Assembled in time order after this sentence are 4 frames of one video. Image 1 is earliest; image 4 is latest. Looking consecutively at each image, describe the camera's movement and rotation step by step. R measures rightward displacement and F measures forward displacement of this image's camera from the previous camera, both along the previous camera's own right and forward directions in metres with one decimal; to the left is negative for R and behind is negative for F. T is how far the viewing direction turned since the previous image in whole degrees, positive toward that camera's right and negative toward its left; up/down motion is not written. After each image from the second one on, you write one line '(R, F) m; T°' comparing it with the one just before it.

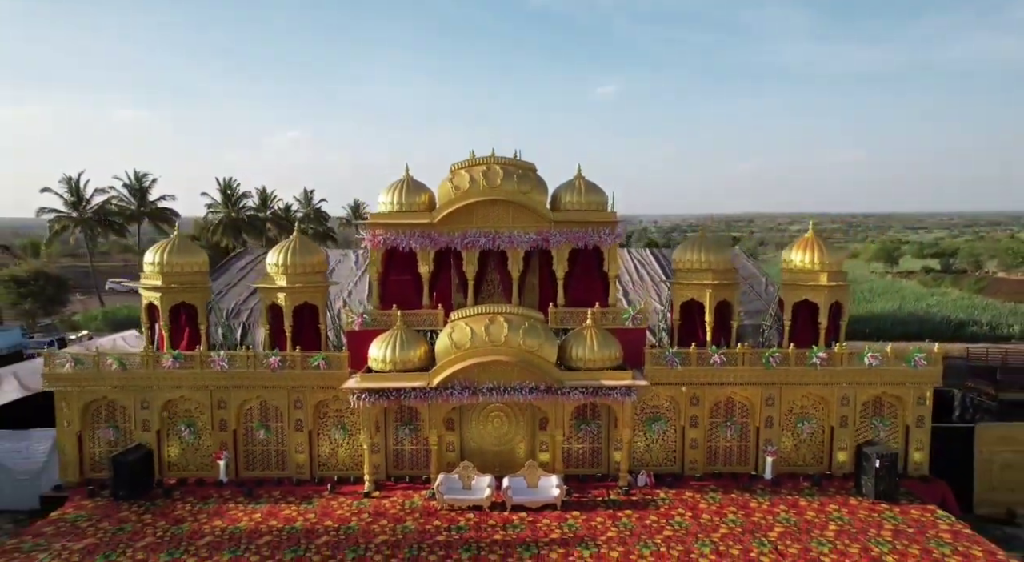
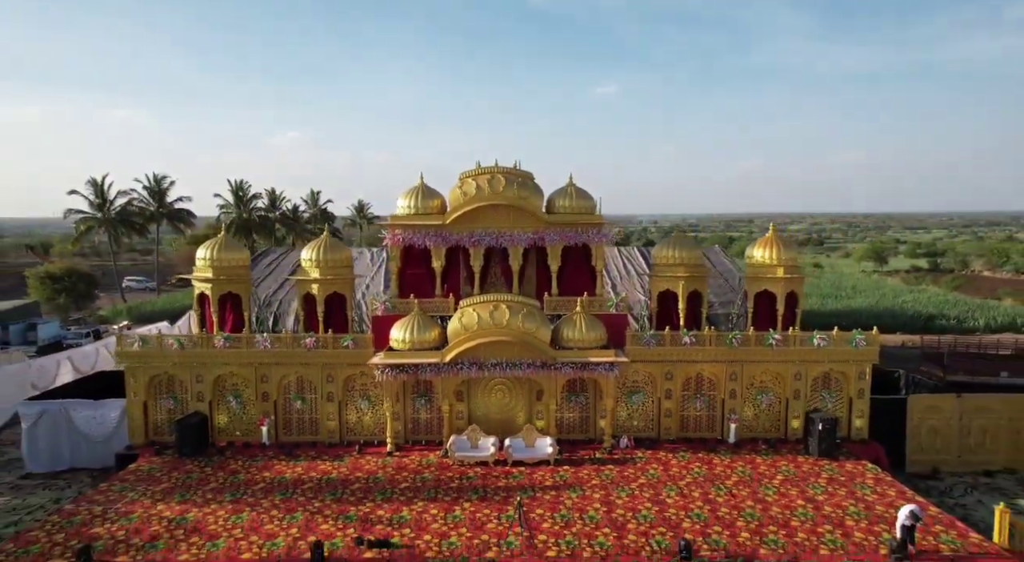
(0.0, -2.5) m; 0°
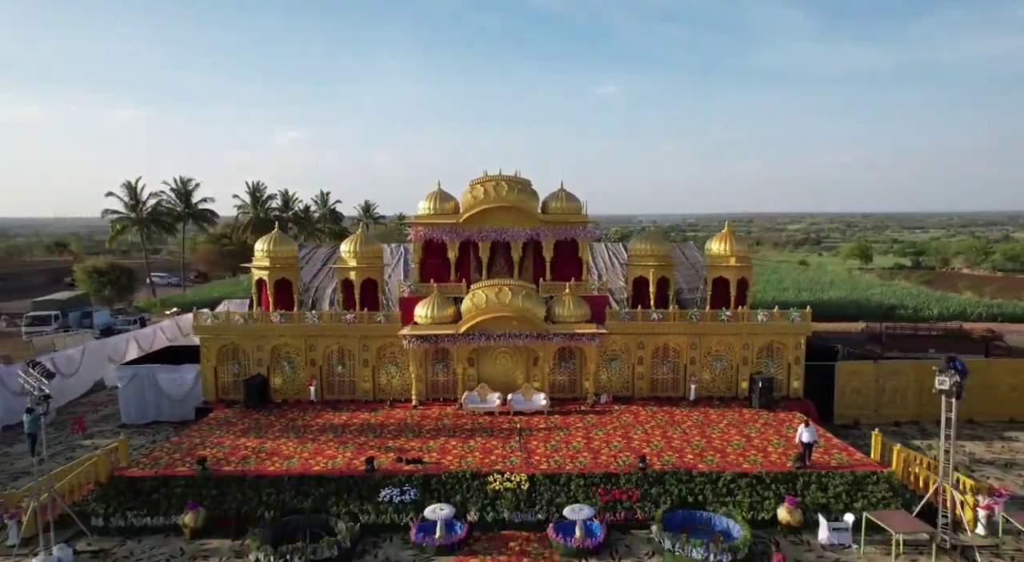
(0.0, -4.0) m; 0°
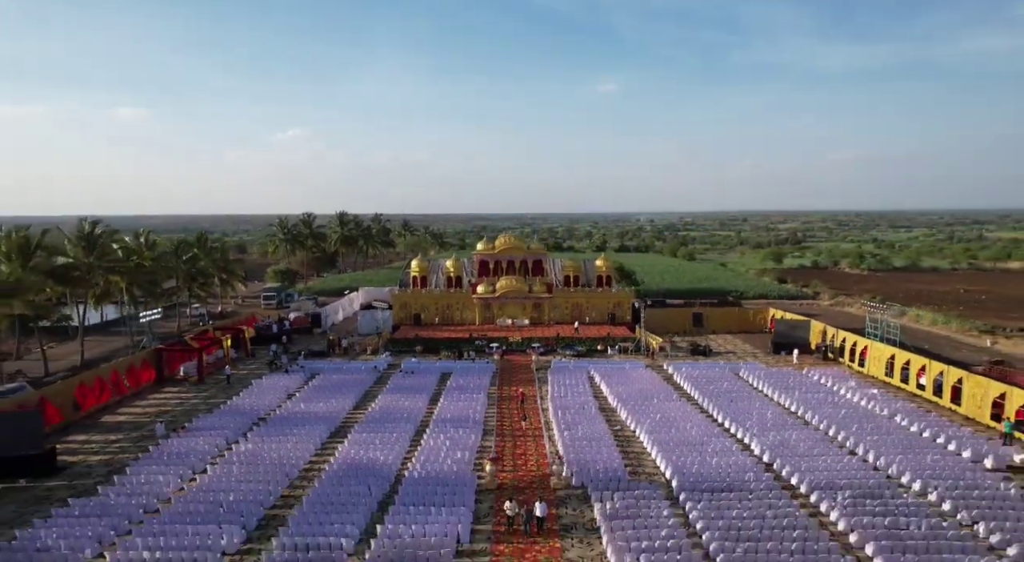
(-0.3, -31.6) m; 0°
